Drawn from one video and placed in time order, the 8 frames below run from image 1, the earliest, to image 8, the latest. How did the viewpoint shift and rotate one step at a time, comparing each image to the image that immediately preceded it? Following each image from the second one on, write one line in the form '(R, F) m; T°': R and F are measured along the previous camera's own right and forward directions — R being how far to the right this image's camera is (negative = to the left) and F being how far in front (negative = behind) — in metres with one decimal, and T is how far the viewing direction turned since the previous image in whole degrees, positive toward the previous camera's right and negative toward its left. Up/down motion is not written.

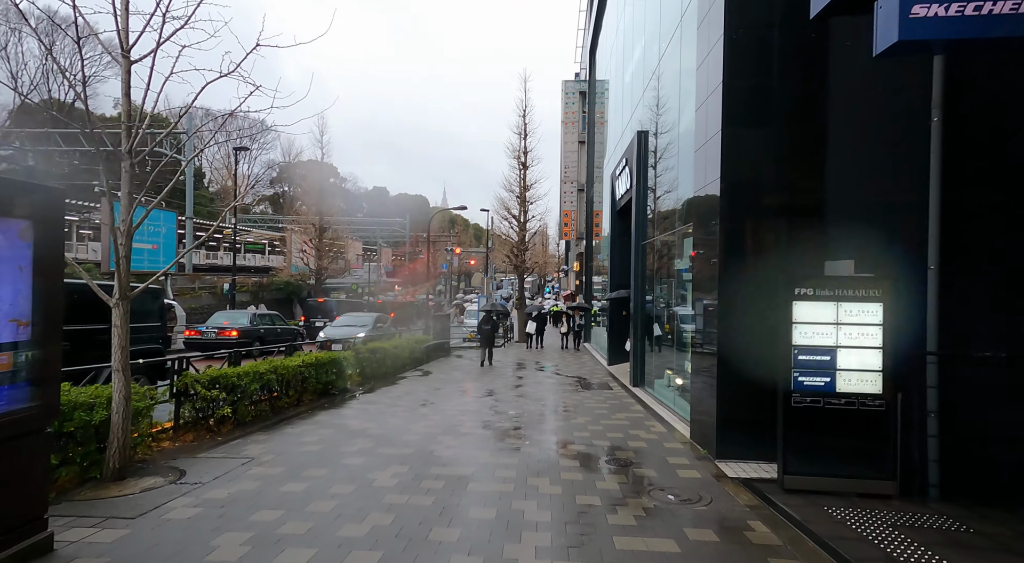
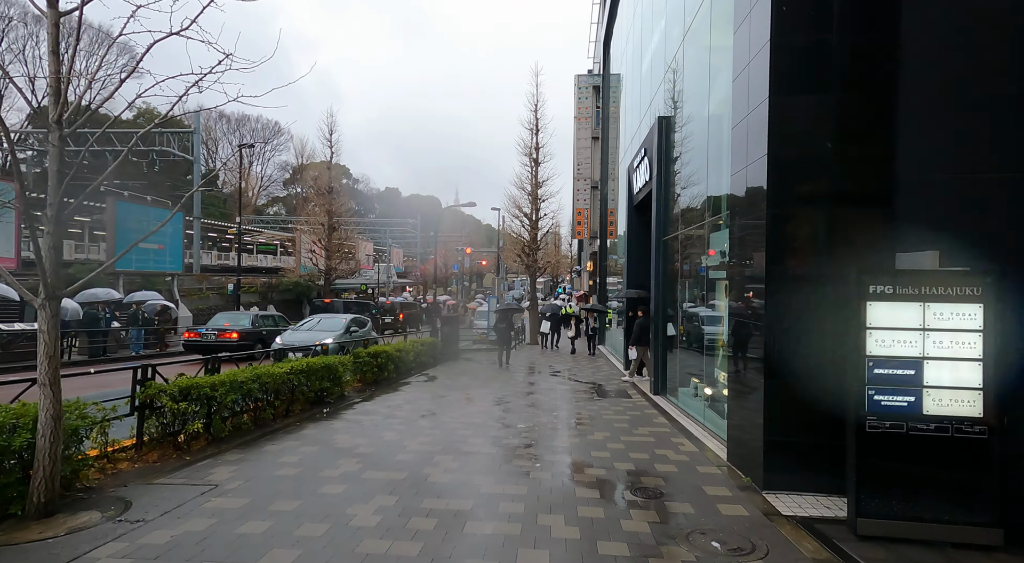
(0.0, +1.0) m; -1°
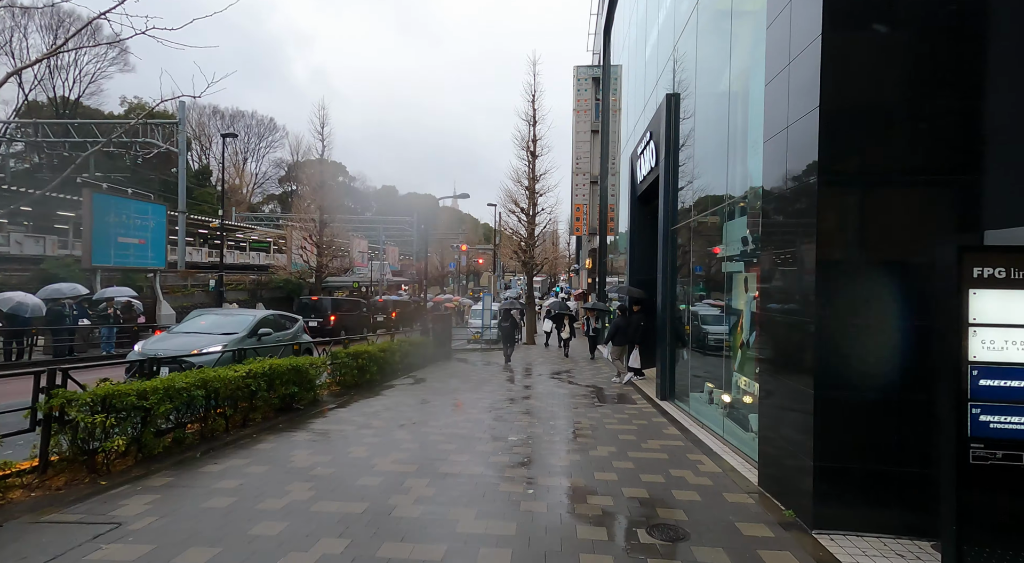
(+0.1, +1.2) m; 0°
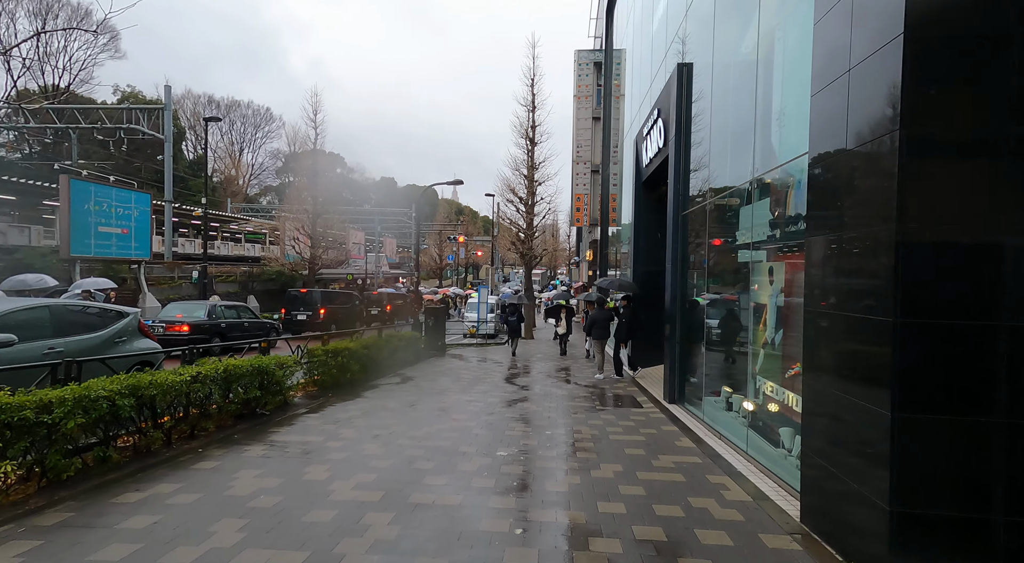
(+0.1, +1.1) m; 0°
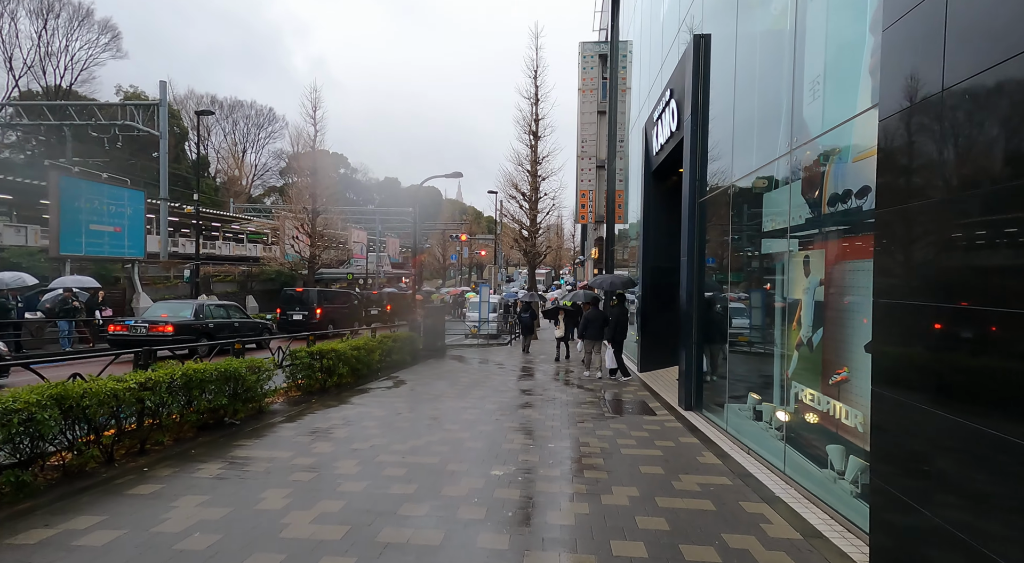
(+0.1, +1.0) m; 0°
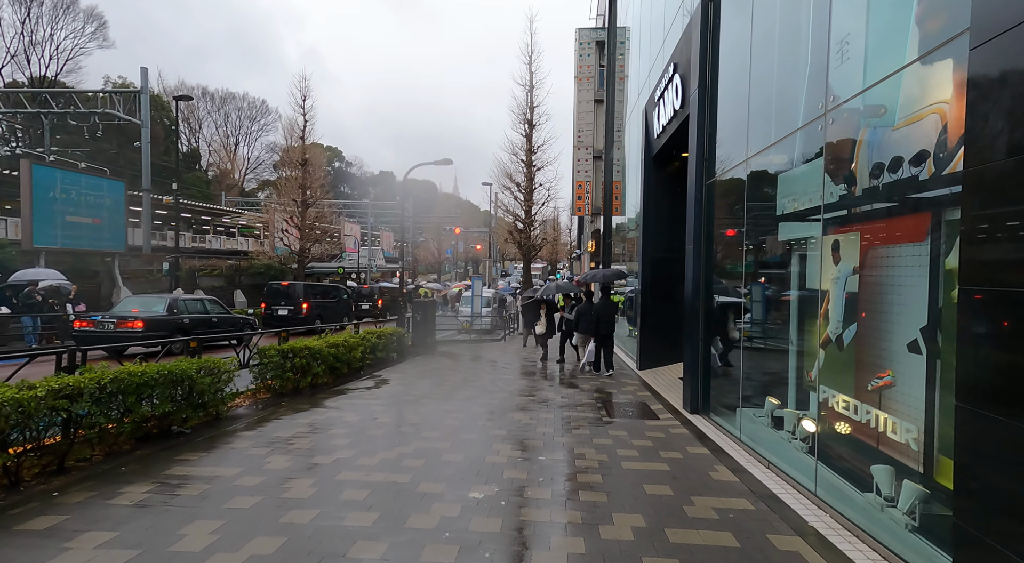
(+0.1, +0.9) m; 0°
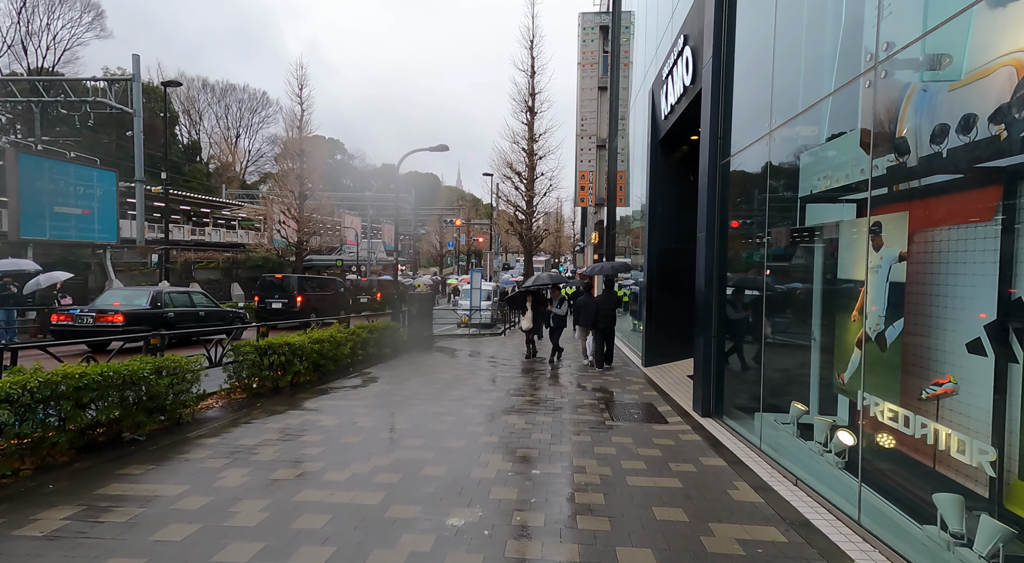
(+0.1, +0.8) m; 0°
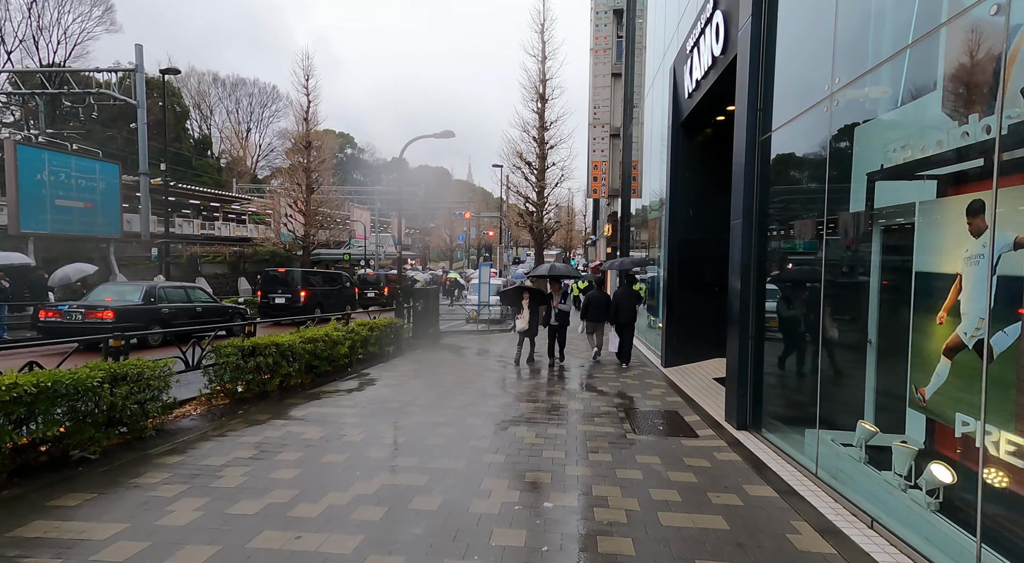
(0.0, +0.9) m; -1°
